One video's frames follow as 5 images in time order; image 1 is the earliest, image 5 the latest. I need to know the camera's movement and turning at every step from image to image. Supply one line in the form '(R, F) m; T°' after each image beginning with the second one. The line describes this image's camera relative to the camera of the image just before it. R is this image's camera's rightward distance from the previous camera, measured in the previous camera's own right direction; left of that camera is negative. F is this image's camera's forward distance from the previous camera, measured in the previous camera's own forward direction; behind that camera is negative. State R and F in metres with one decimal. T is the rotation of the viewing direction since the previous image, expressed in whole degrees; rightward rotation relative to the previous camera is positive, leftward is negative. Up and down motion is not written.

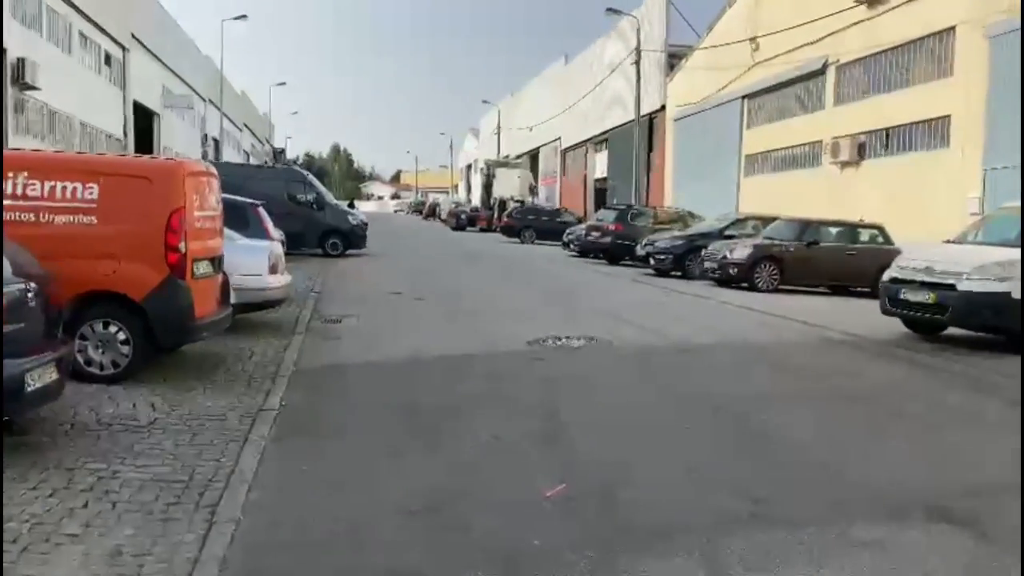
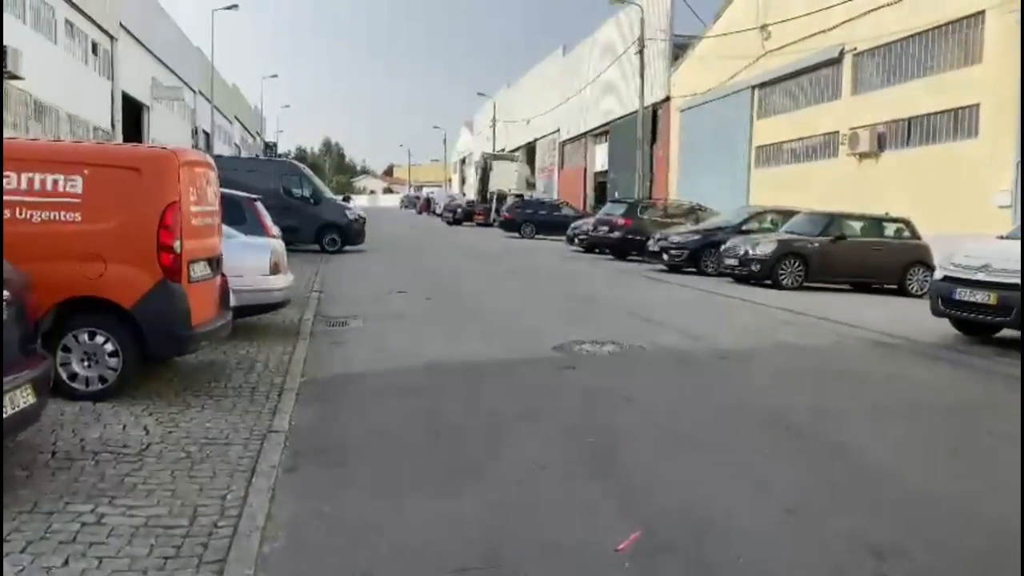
(-0.4, +0.8) m; +1°
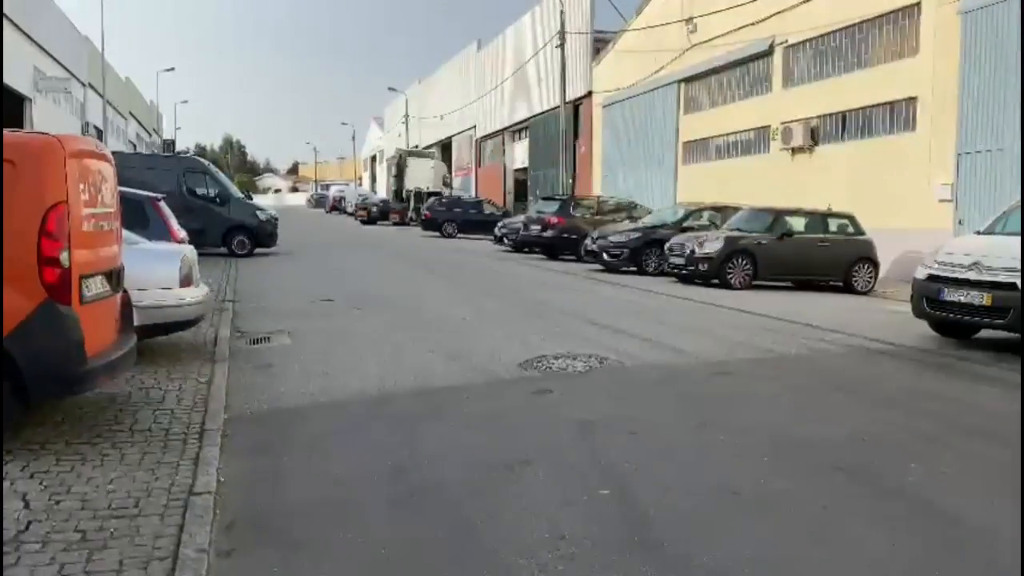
(-0.5, +1.2) m; +6°
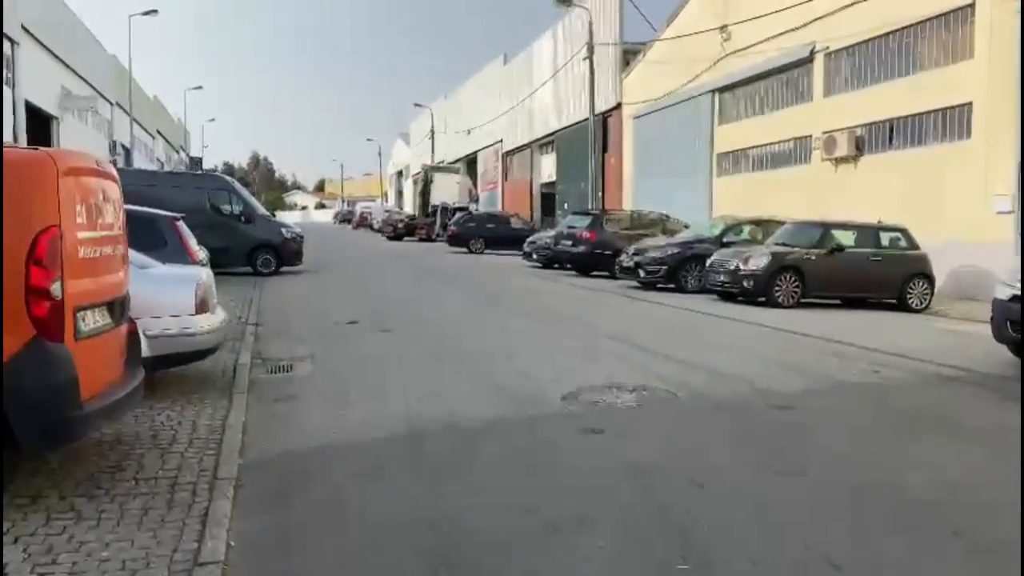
(-0.1, +0.7) m; -2°
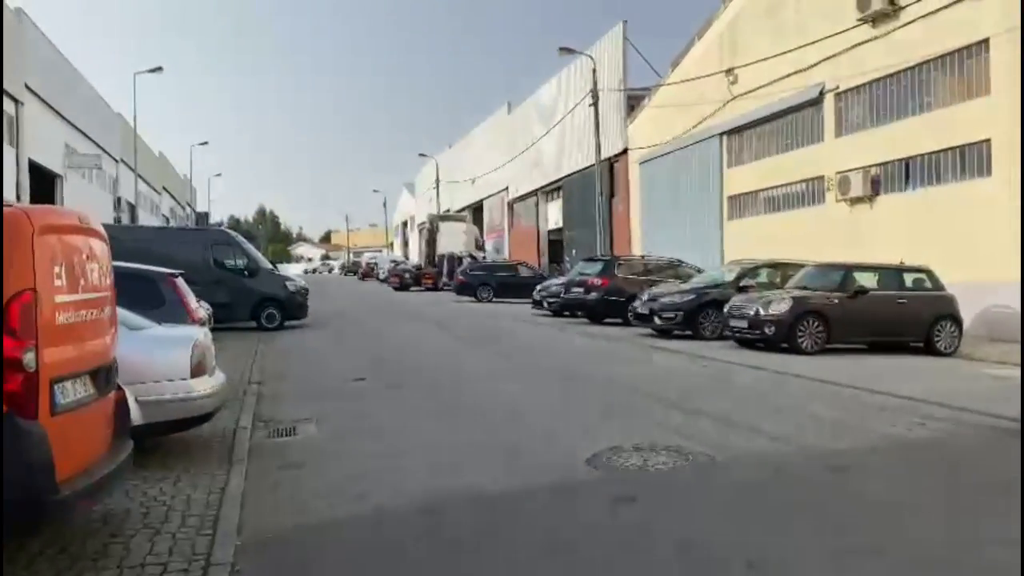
(-0.1, +0.5) m; 0°
